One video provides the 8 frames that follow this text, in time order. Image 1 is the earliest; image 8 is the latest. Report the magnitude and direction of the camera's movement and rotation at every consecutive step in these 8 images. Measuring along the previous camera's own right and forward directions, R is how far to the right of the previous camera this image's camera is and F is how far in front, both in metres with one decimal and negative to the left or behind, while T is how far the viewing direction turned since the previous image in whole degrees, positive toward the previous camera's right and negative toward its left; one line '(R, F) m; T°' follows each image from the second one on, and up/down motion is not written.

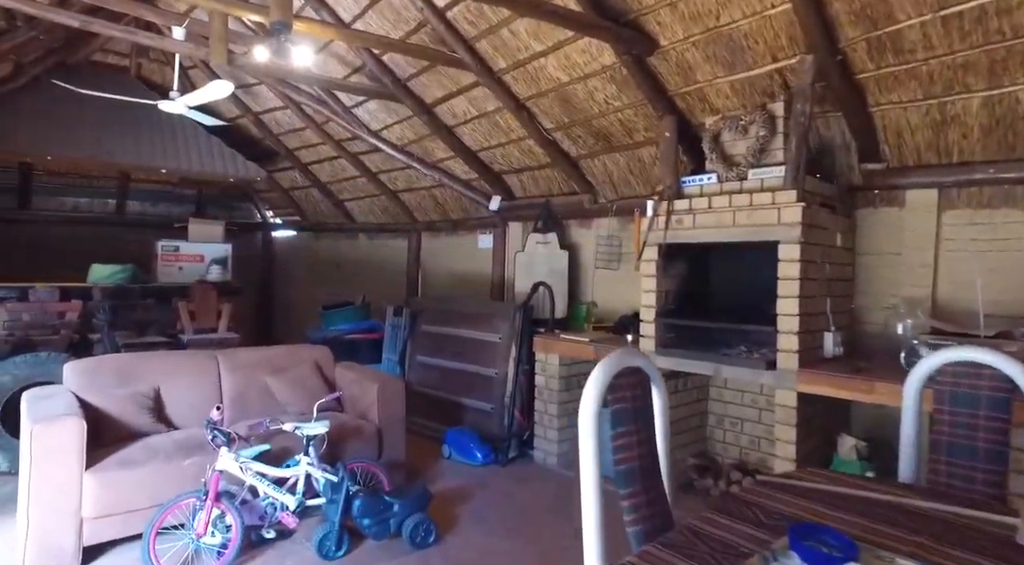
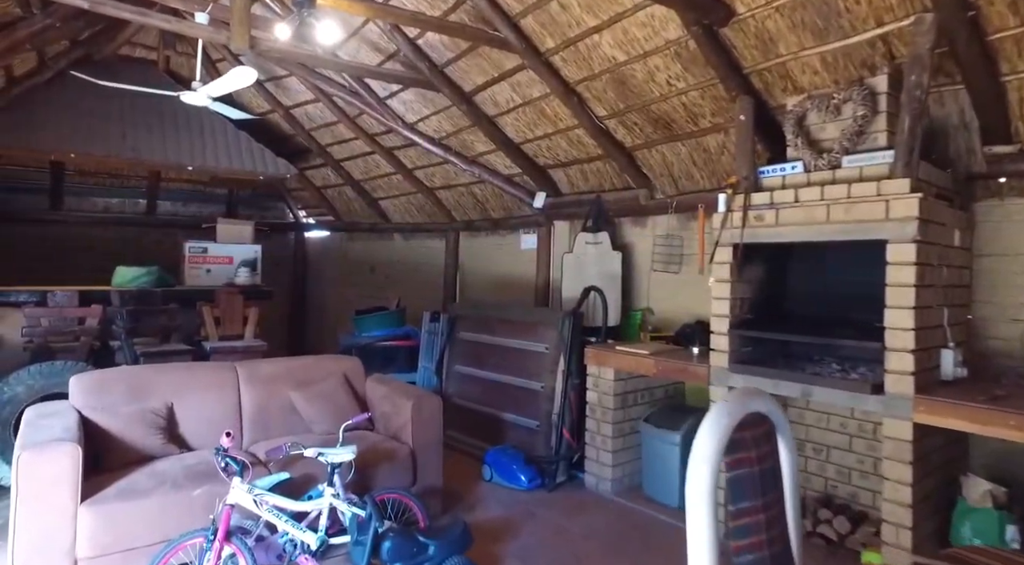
(-0.1, +0.4) m; -3°
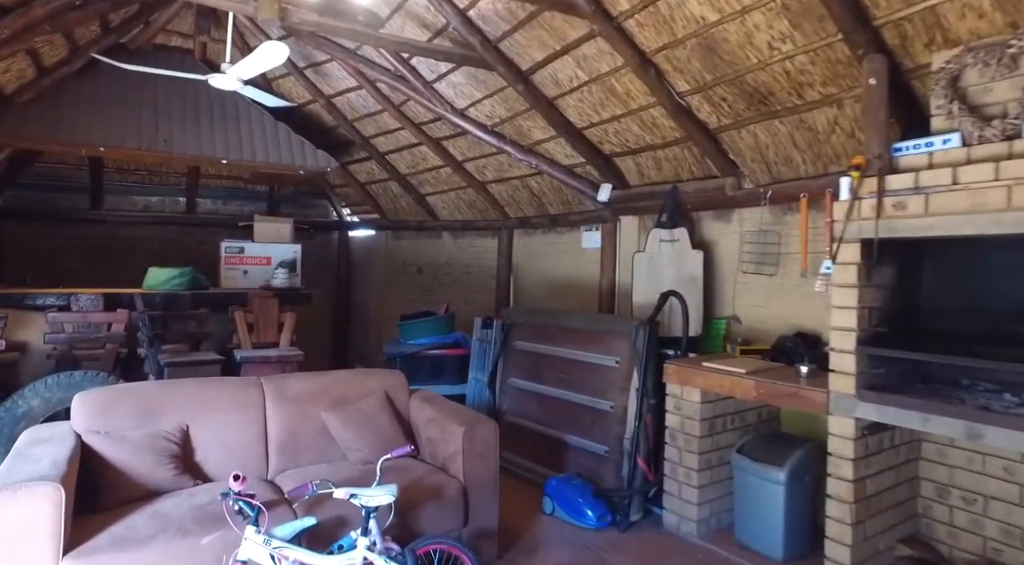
(-0.1, +0.5) m; -4°
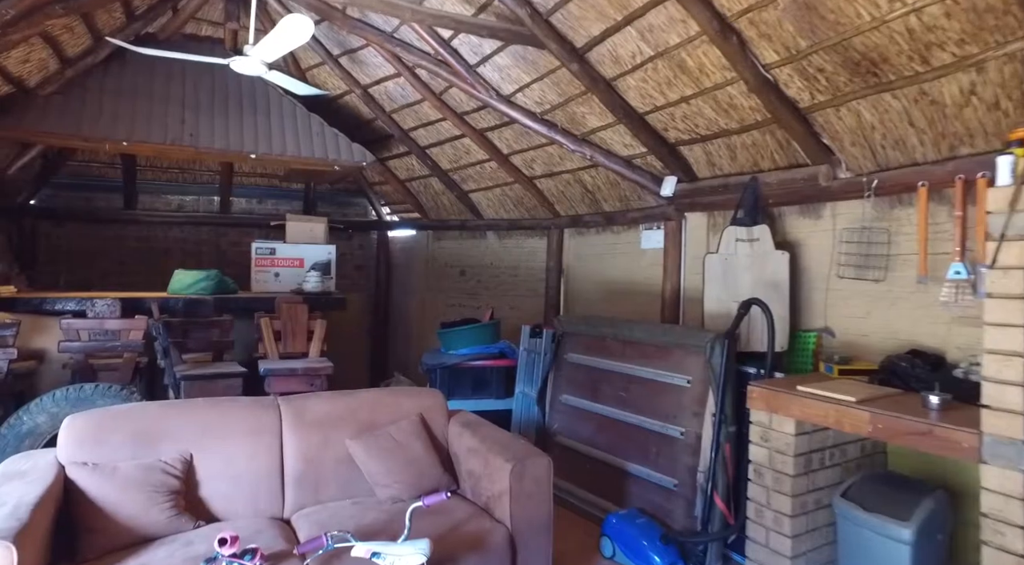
(0.0, +0.5) m; -4°
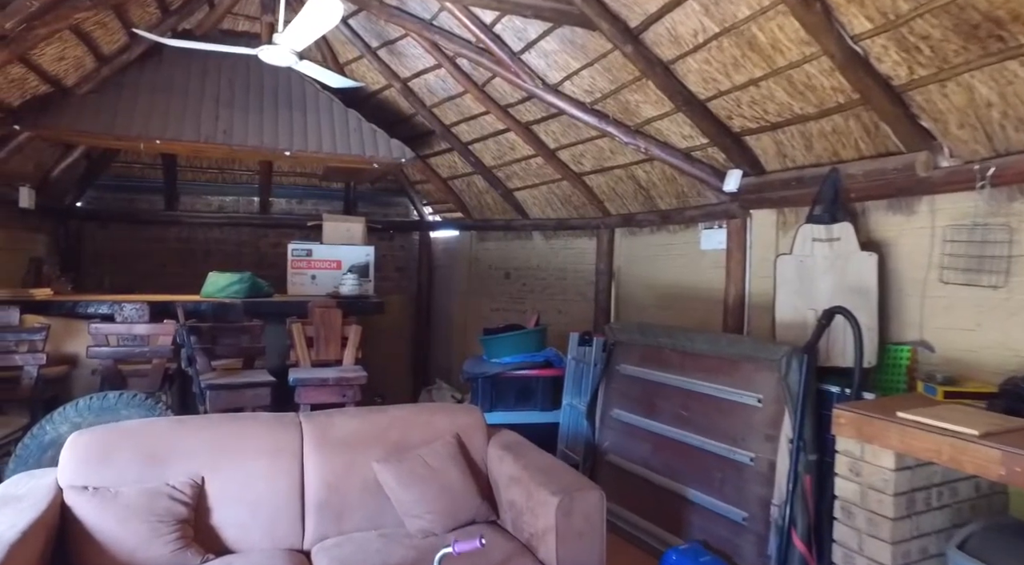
(0.0, +0.3) m; -4°
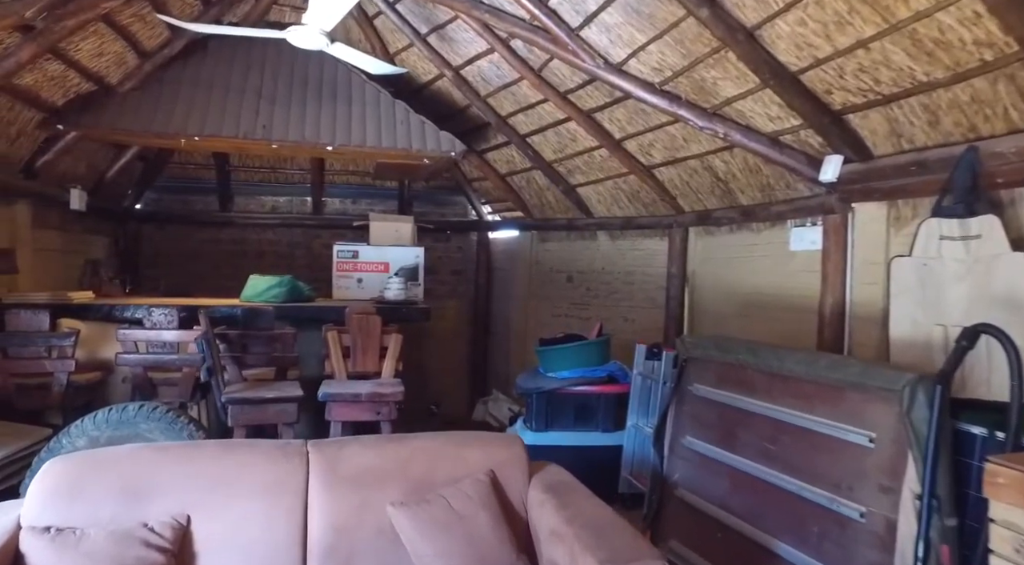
(+0.1, +0.4) m; -6°
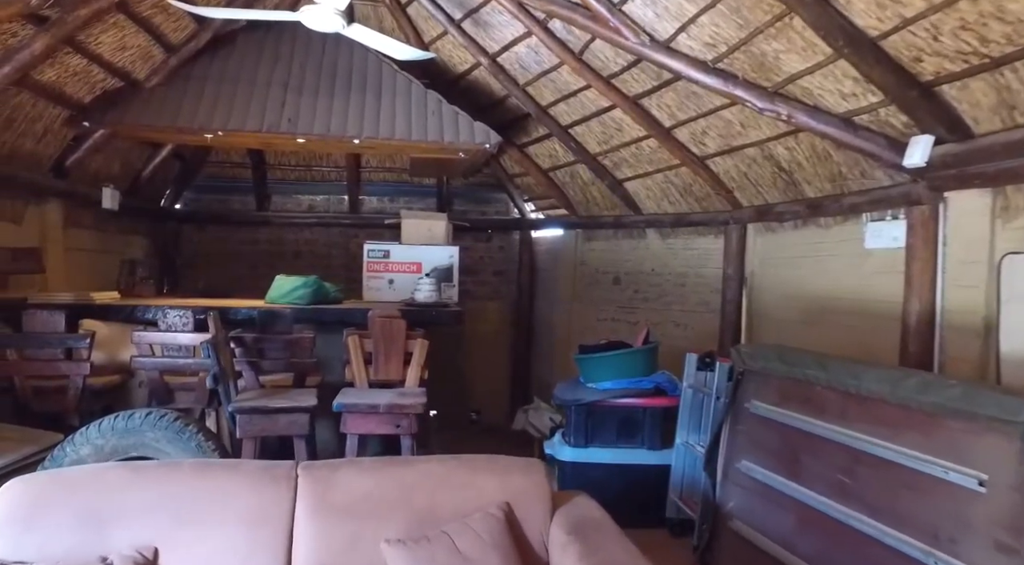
(+0.1, +0.3) m; -5°
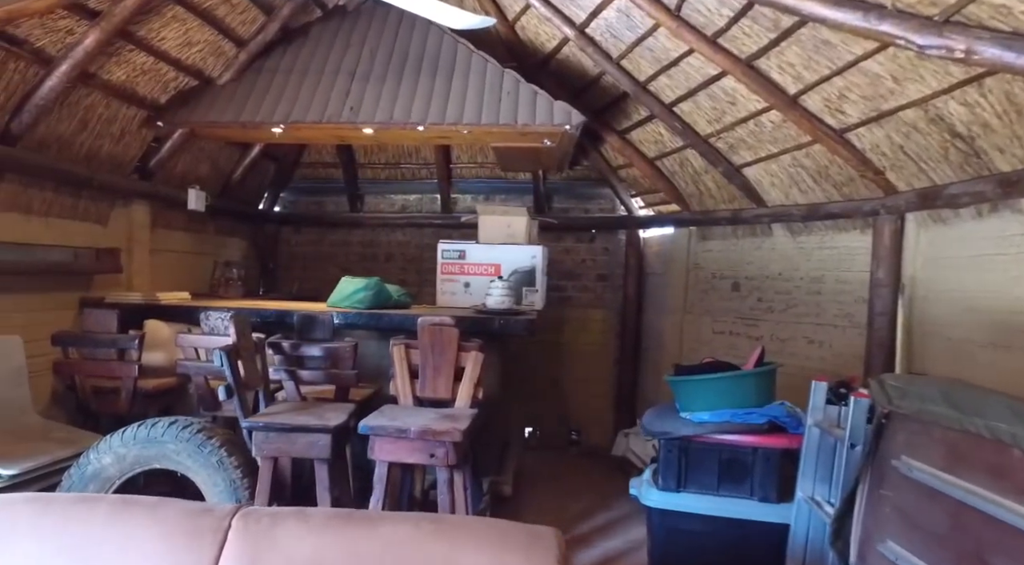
(+0.3, +0.6) m; -12°
